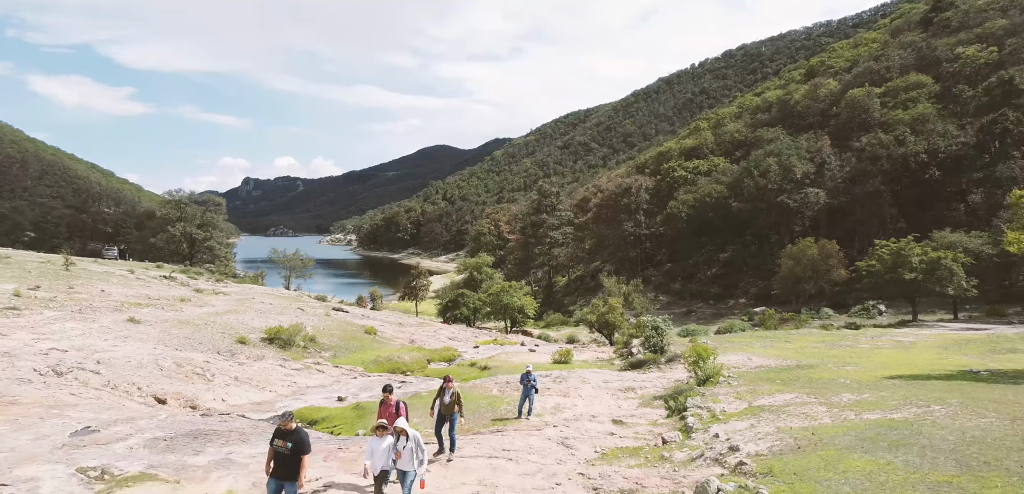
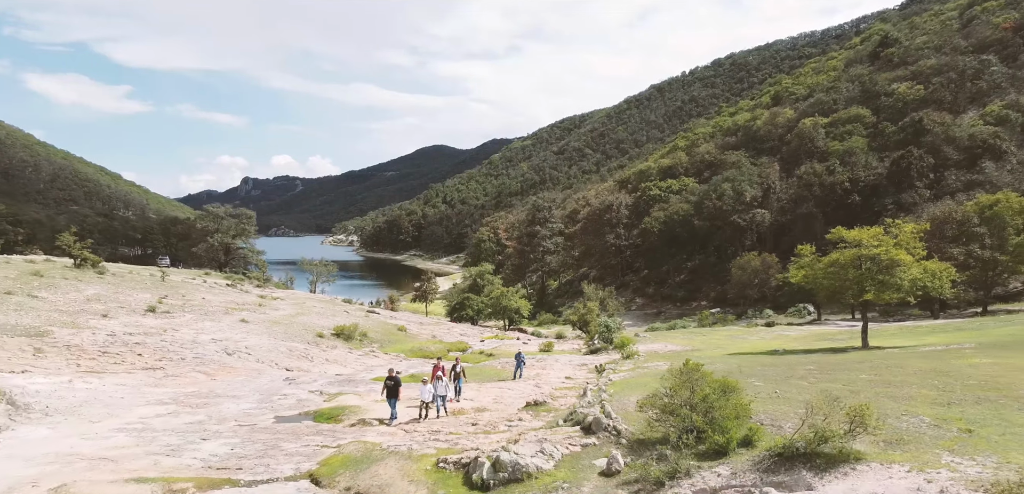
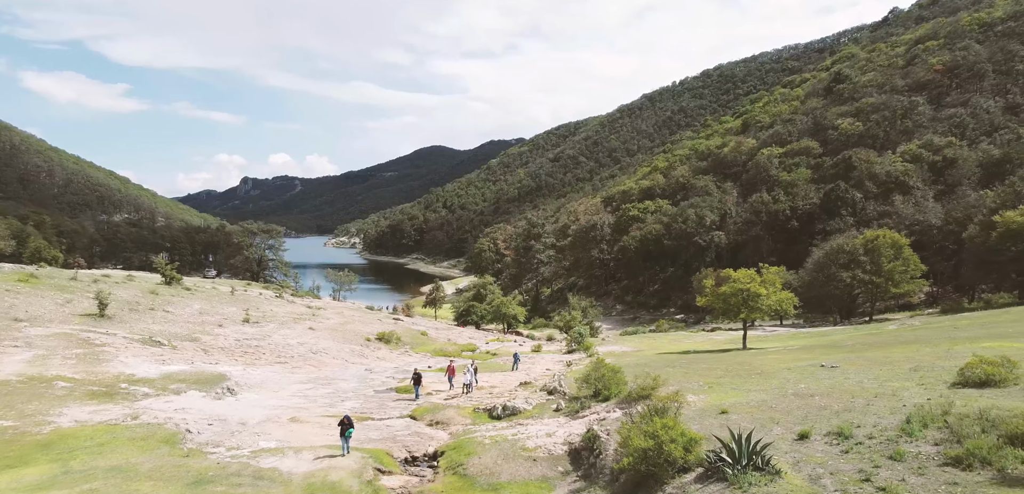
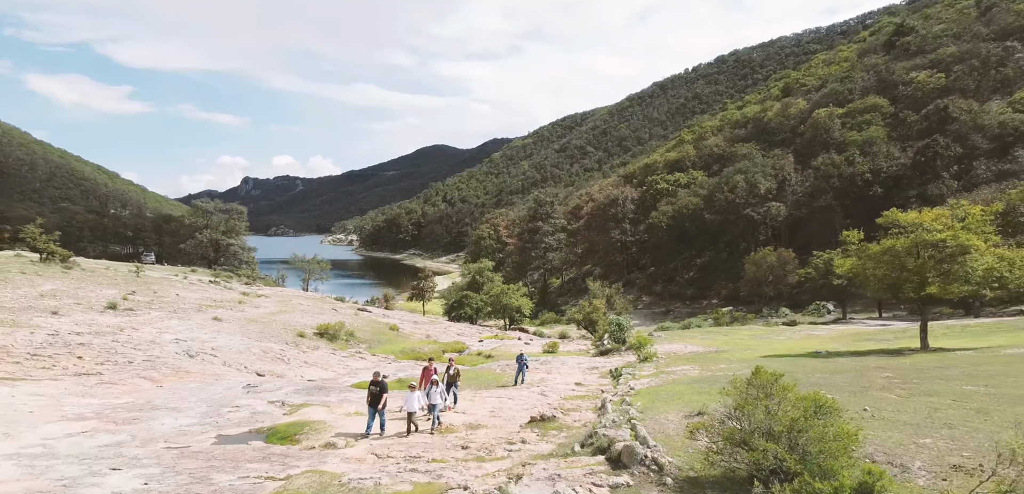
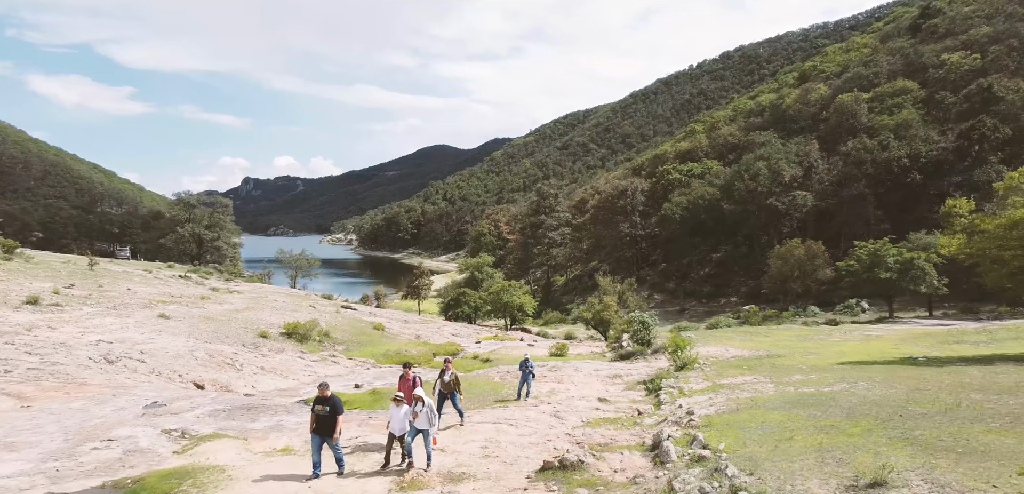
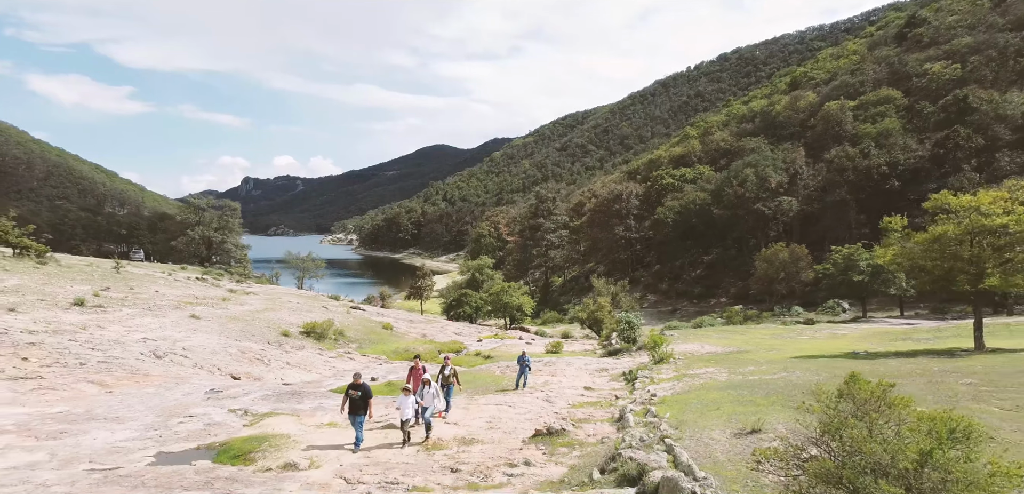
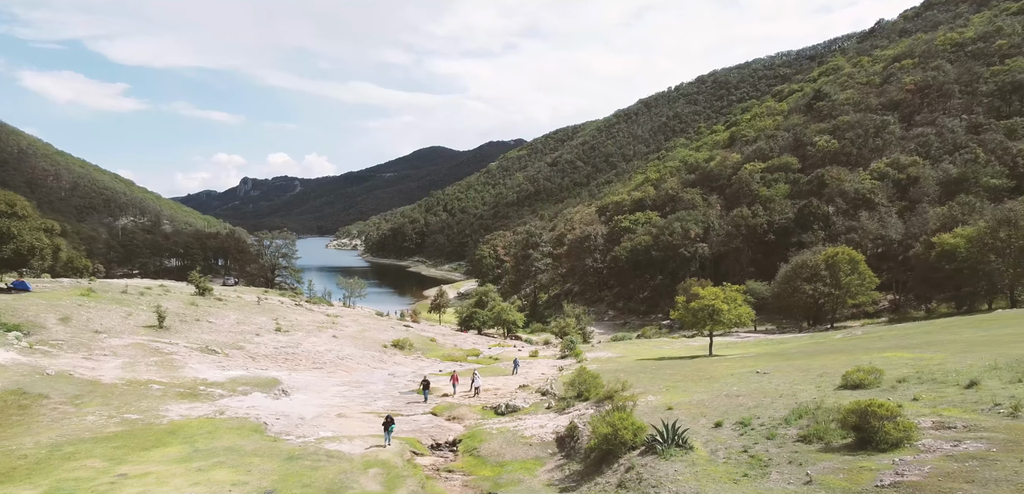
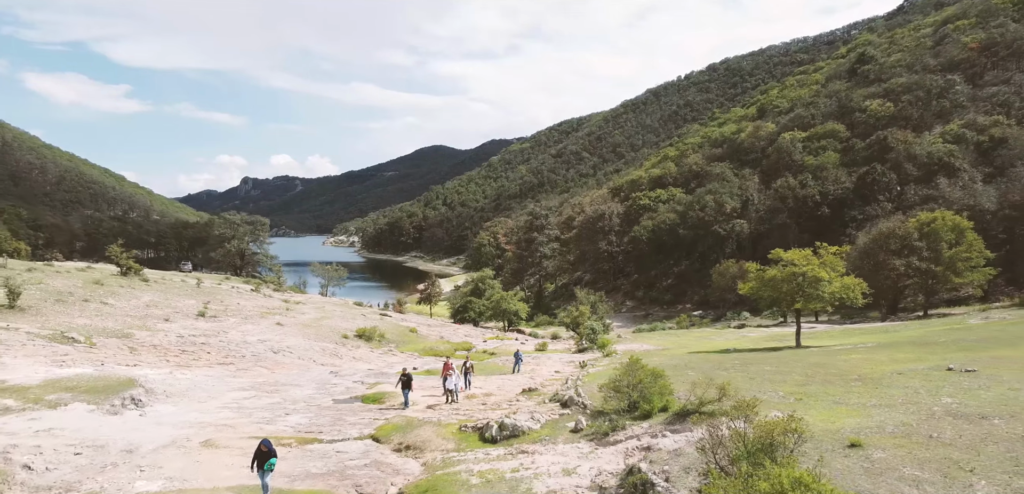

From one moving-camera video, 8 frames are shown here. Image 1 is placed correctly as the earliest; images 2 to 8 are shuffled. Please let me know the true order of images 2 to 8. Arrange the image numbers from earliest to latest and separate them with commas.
5, 6, 4, 2, 8, 3, 7
